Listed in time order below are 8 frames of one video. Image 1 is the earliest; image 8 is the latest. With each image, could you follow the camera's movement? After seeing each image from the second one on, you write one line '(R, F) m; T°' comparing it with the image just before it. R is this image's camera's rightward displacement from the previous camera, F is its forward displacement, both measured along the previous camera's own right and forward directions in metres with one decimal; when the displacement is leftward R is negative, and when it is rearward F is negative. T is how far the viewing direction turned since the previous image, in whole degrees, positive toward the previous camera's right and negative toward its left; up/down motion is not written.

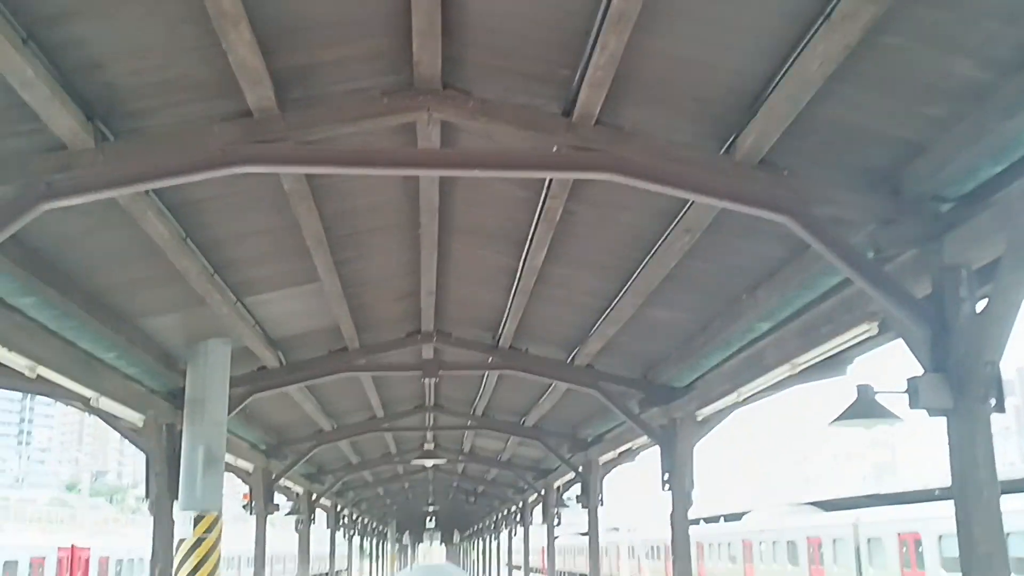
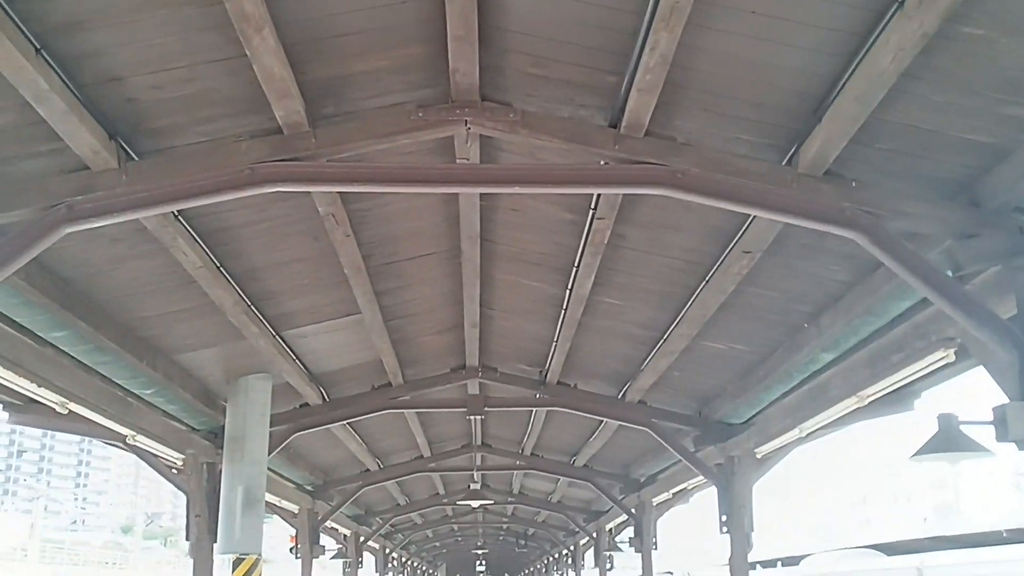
(0.0, +0.3) m; -3°
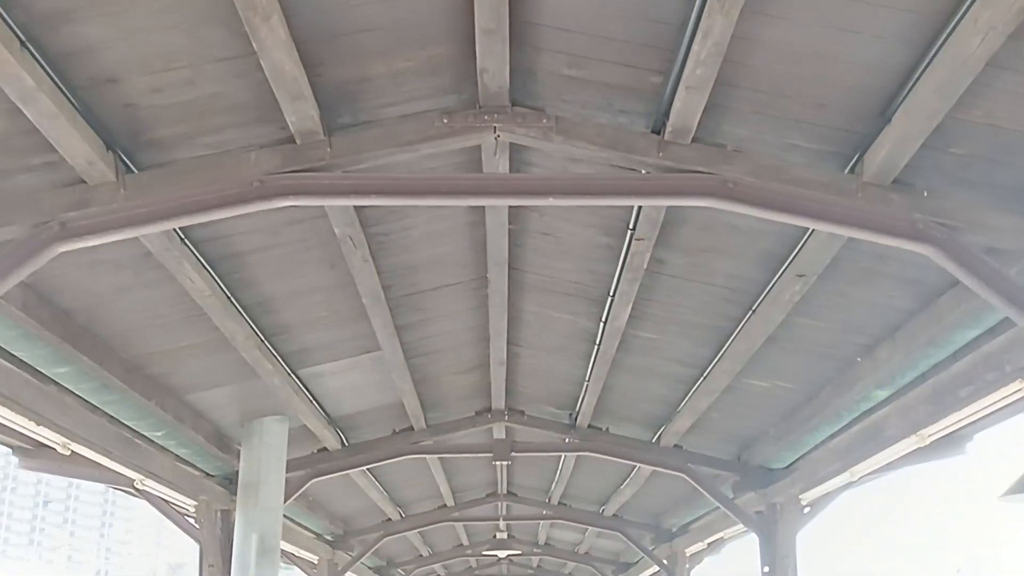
(0.0, +0.4) m; -1°
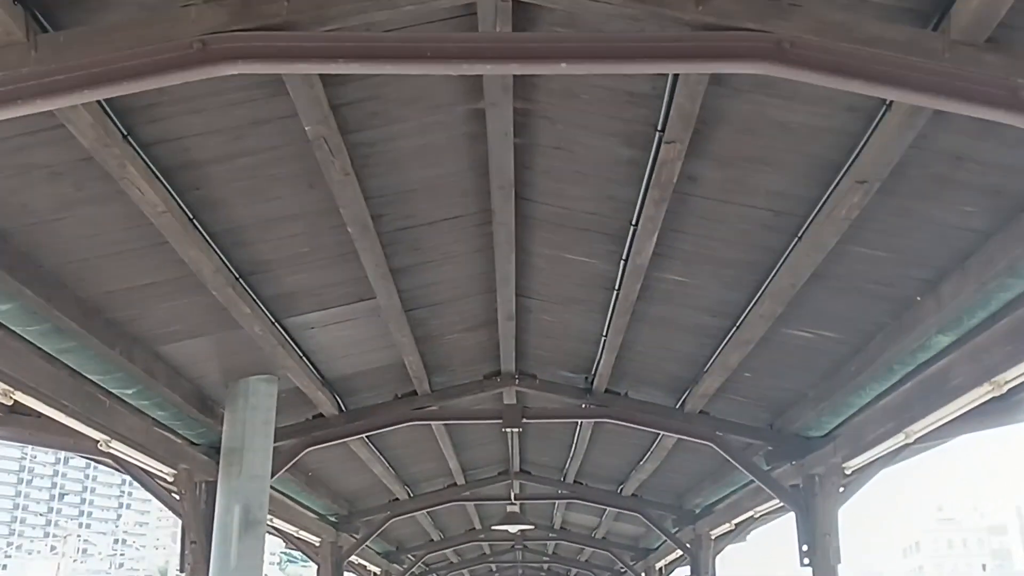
(0.0, +0.6) m; -1°
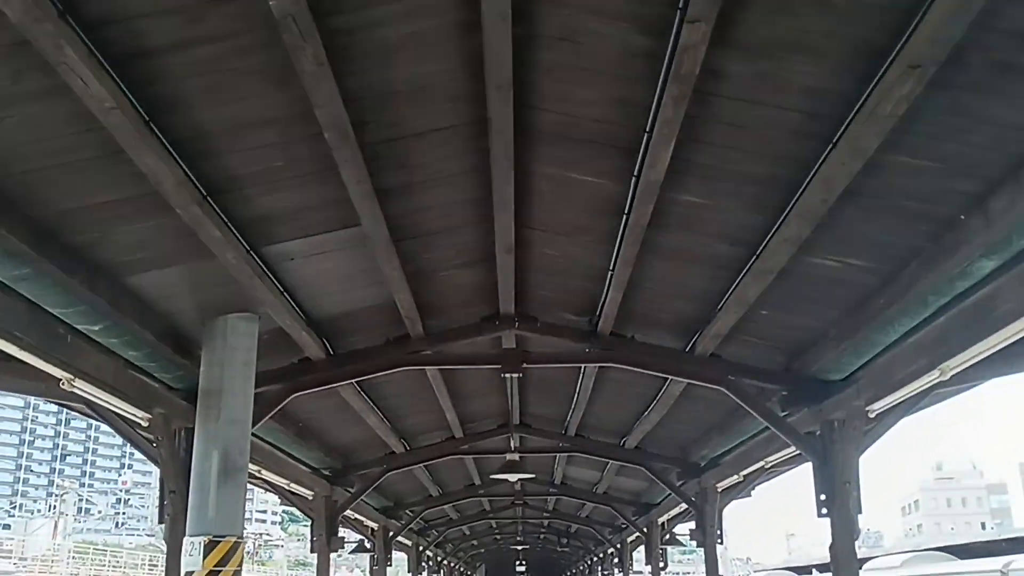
(0.0, +0.4) m; 0°
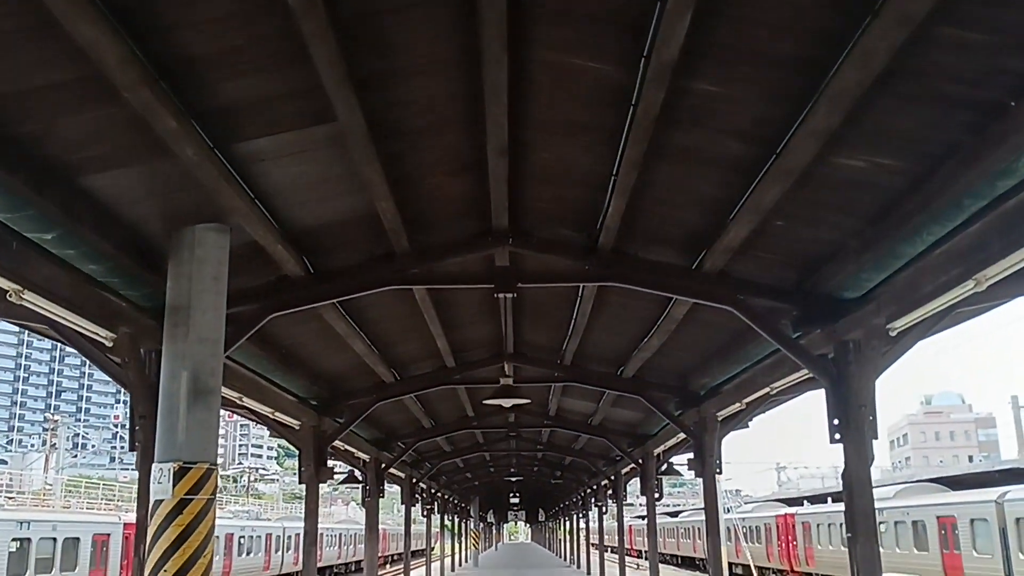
(0.0, +0.4) m; 0°
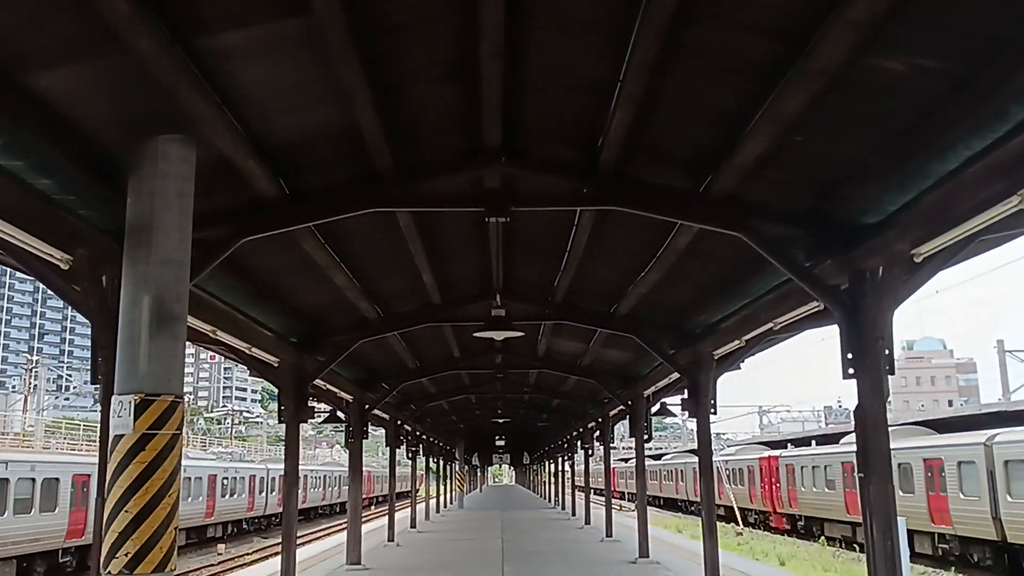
(0.0, +0.4) m; +1°
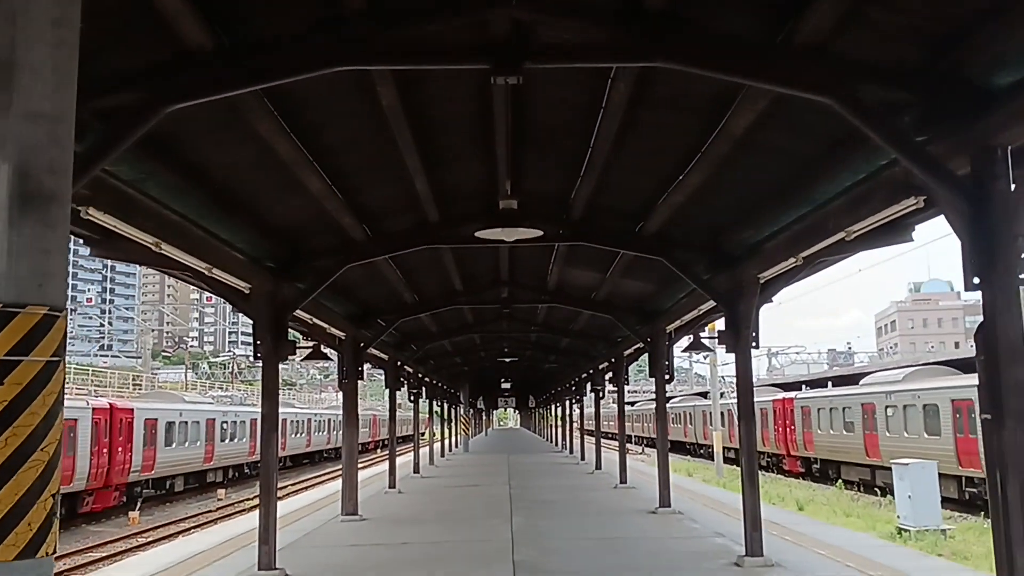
(0.0, +1.4) m; 0°
